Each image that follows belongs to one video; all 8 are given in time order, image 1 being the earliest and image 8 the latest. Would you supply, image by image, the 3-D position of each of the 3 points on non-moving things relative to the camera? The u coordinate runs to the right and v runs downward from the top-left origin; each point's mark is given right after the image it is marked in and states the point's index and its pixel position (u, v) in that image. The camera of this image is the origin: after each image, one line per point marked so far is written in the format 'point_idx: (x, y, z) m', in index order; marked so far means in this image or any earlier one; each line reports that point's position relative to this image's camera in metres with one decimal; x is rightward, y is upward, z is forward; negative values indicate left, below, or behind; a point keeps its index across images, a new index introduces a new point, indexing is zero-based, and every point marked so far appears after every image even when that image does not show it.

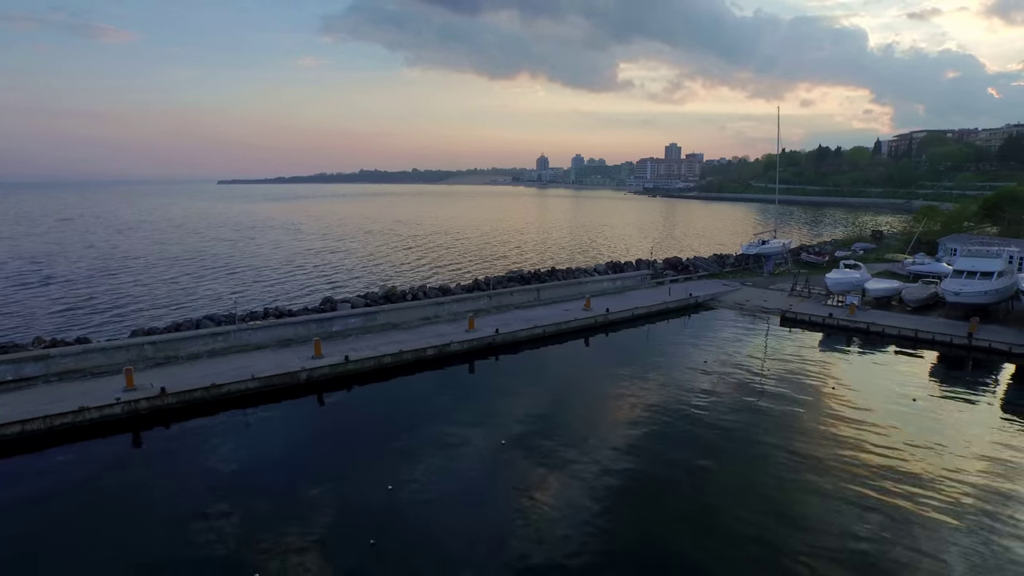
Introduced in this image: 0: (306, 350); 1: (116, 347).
0: (-7.4, -2.2, +19.5) m
1: (-12.3, -1.9, +17.0) m
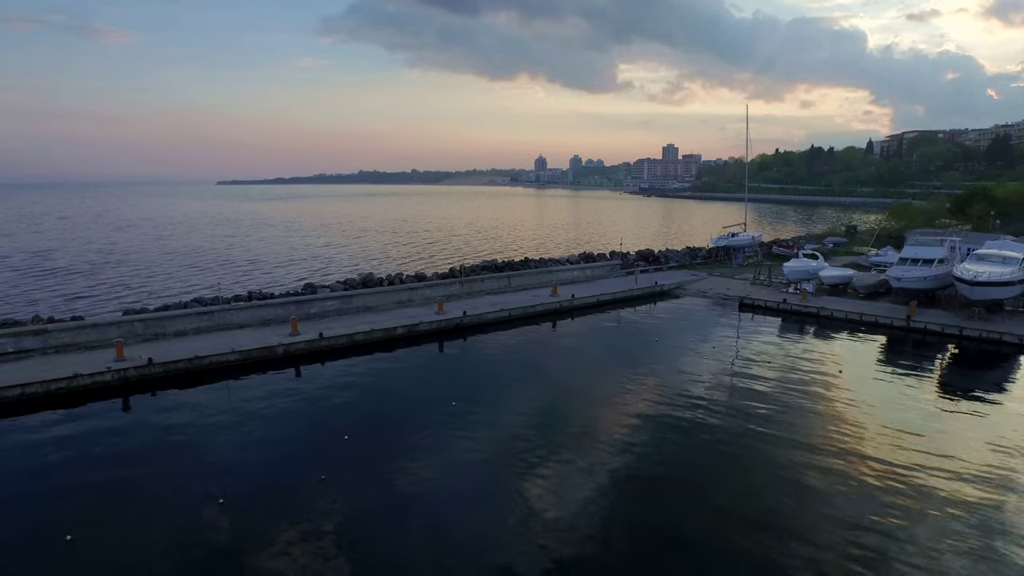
0: (-8.8, -1.5, +21.0) m
1: (-13.7, -1.2, +18.5) m
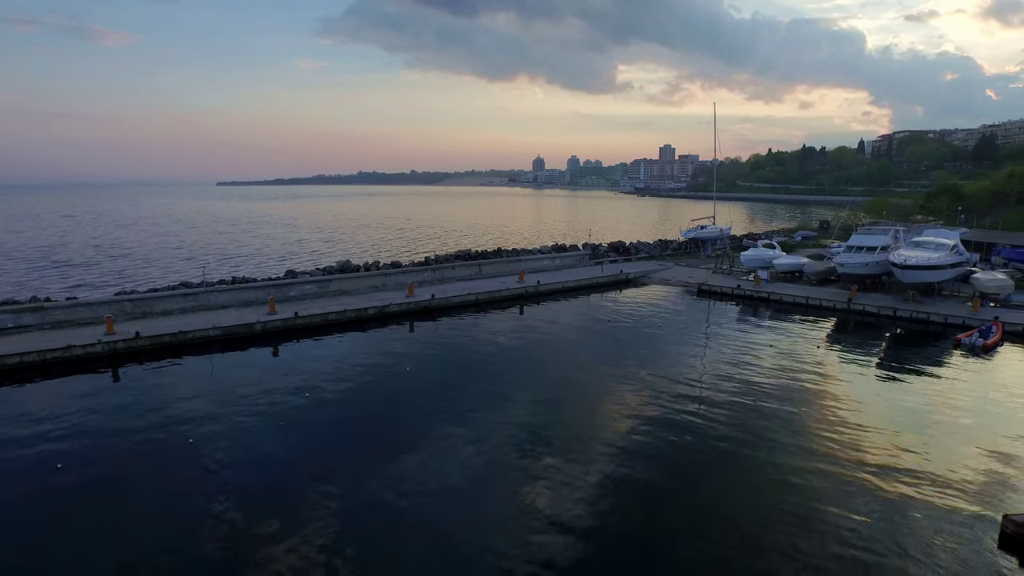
0: (-10.4, -0.9, +22.7) m
1: (-15.3, -0.6, +20.2) m
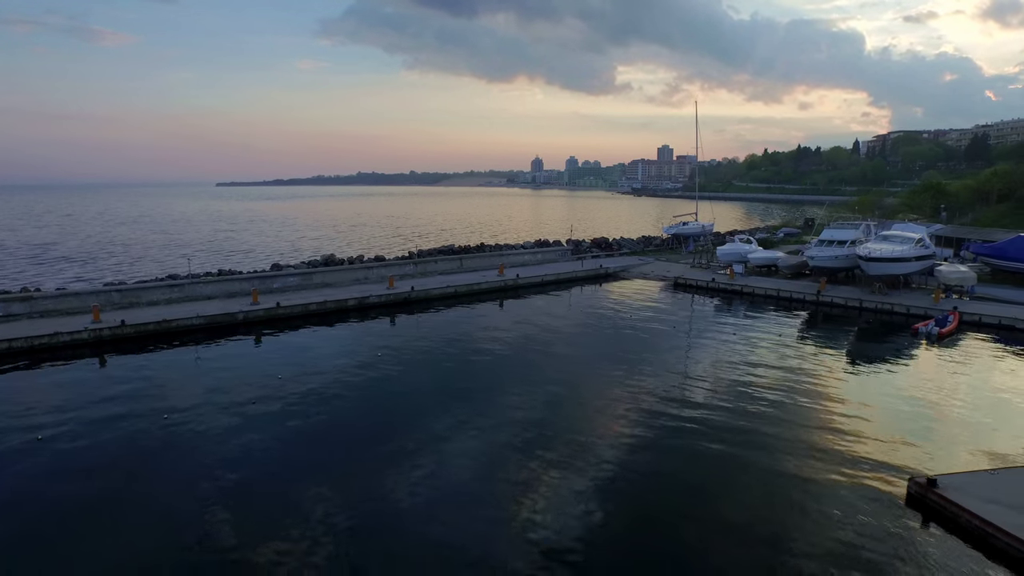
0: (-11.4, -0.5, +23.4) m
1: (-16.3, -0.2, +21.0) m
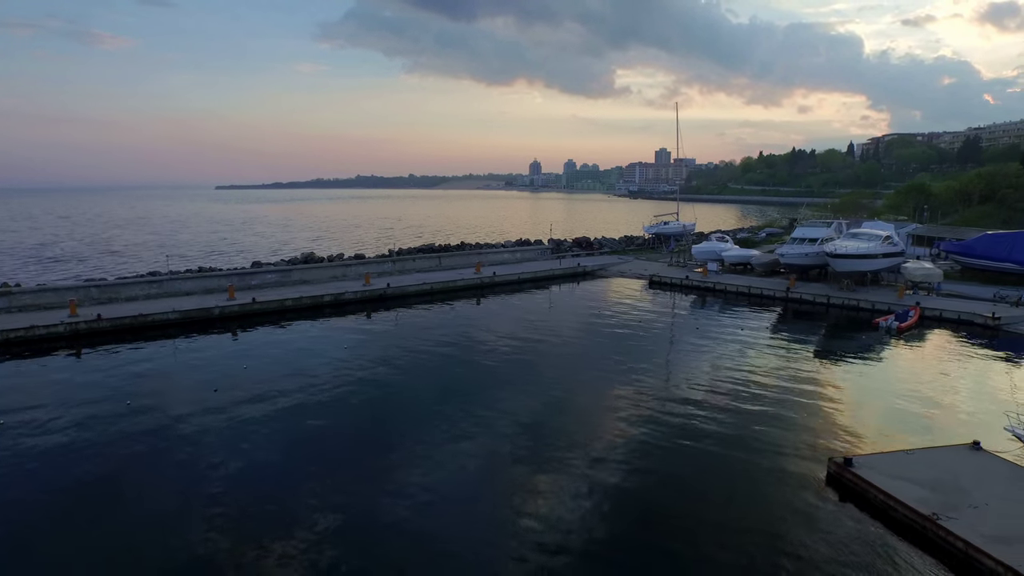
0: (-12.7, -0.3, +23.9) m
1: (-17.6, 0.0, +21.4) m
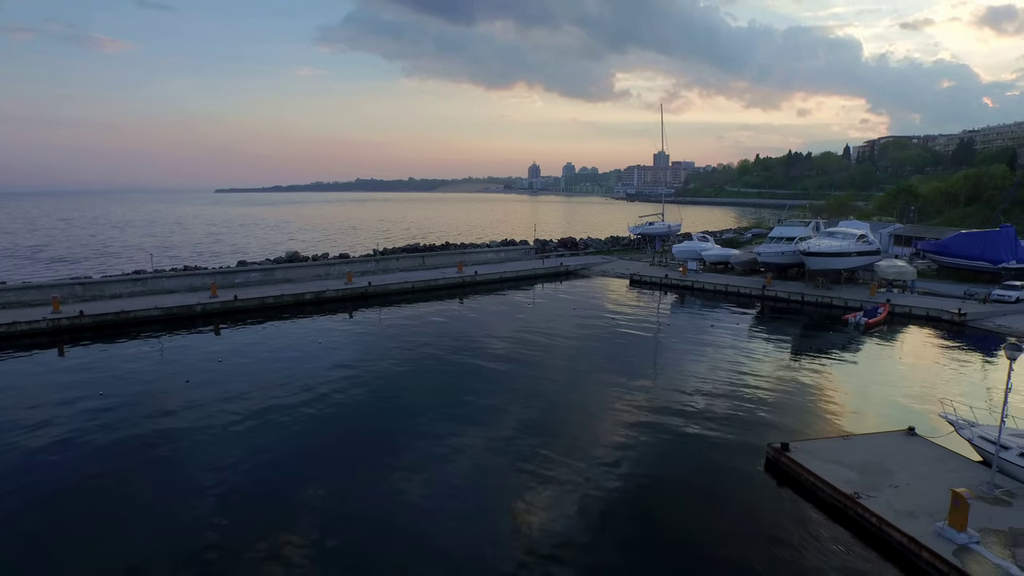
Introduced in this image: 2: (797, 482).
0: (-13.7, -0.3, +24.3) m
1: (-18.6, +0.1, +21.9) m
2: (+5.3, -3.6, +10.1) m
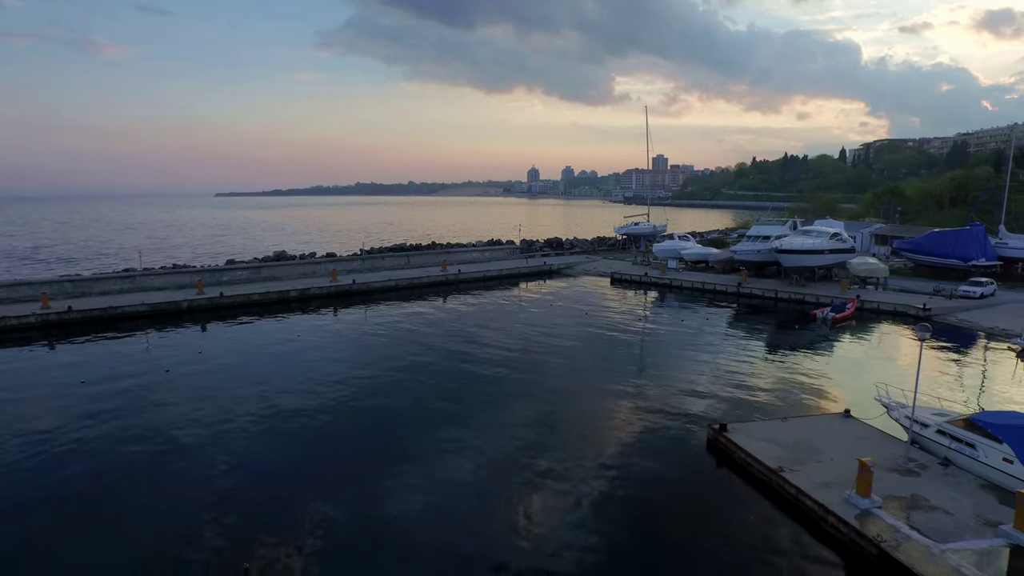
0: (-14.6, -0.1, +25.0) m
1: (-19.5, +0.2, +22.5) m
2: (+4.3, -3.4, +10.7) m
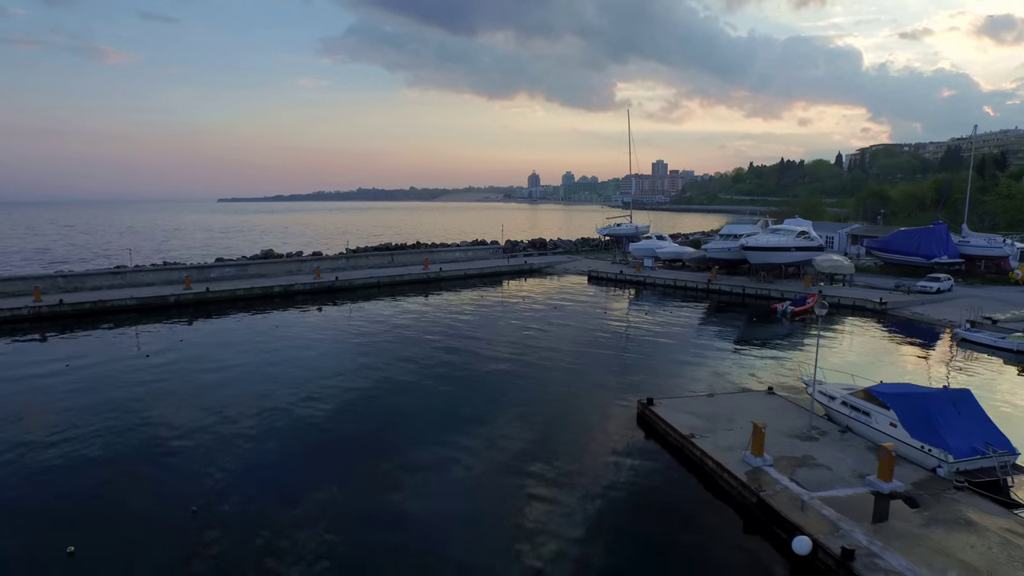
0: (-15.8, +0.1, +26.0) m
1: (-20.7, +0.4, +23.5) m
2: (+3.1, -3.0, +11.5) m
